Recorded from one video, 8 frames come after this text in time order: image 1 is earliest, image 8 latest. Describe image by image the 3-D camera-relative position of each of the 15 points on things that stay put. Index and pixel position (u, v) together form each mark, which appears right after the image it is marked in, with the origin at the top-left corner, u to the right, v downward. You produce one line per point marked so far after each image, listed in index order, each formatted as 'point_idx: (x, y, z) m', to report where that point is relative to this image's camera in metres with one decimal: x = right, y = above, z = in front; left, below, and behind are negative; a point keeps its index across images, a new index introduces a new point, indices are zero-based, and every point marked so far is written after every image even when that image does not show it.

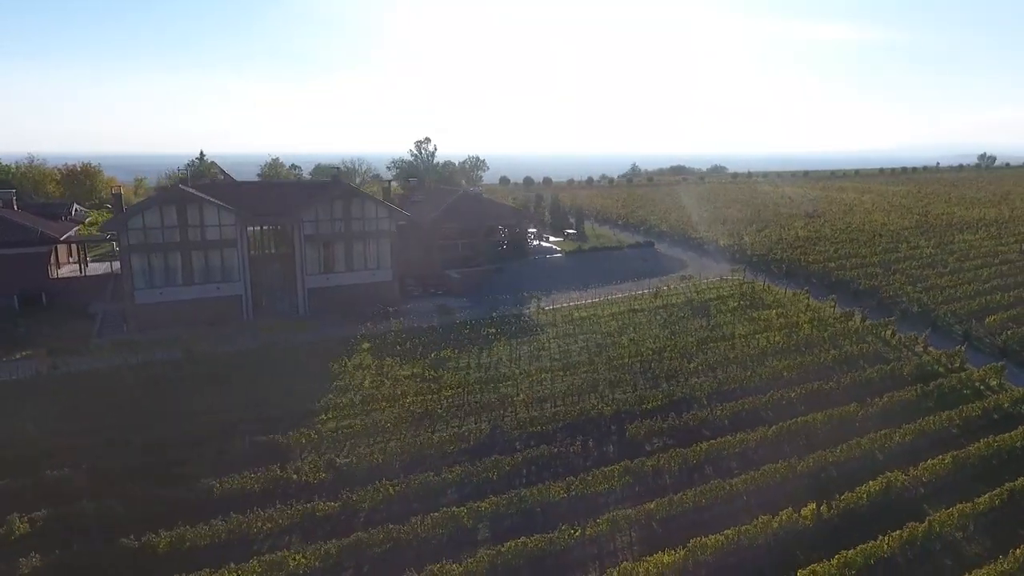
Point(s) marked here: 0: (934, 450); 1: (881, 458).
0: (+12.0, -4.5, +17.5) m
1: (+10.1, -4.6, +16.9) m
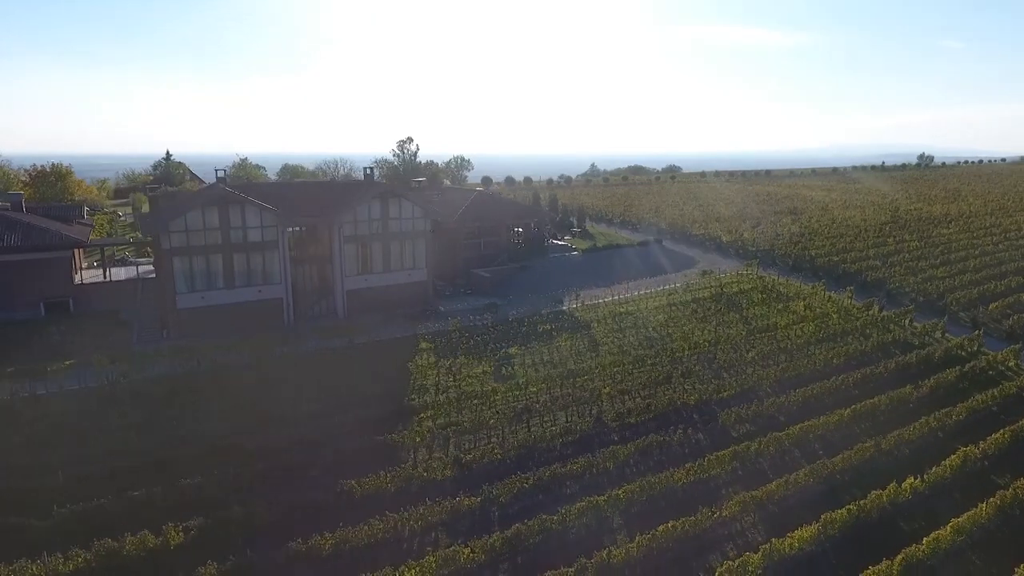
0: (+14.6, -4.2, +19.0) m
1: (+12.8, -4.3, +18.3) m
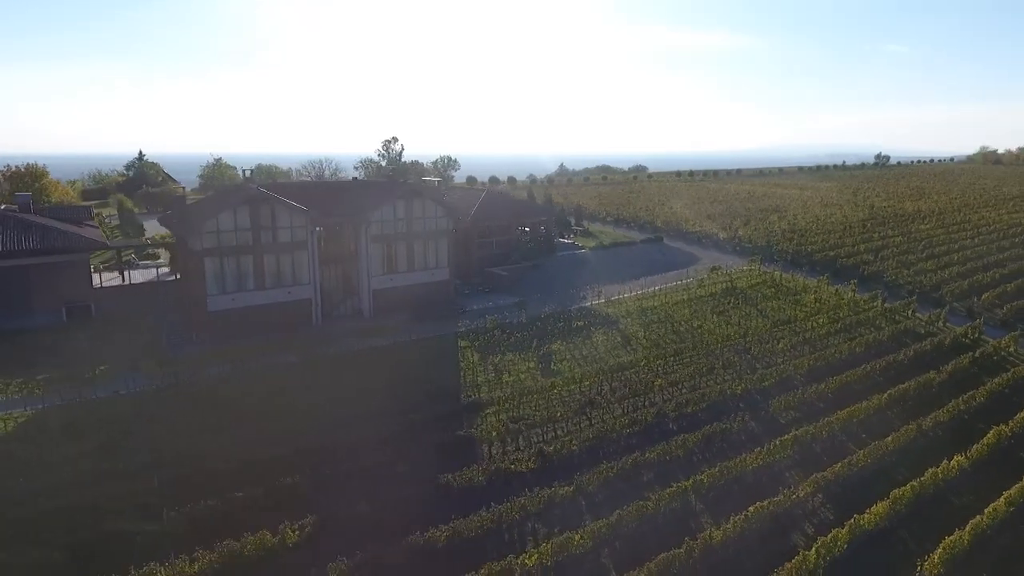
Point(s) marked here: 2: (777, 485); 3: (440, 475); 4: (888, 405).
0: (+16.3, -3.9, +20.3) m
1: (+14.5, -4.0, +19.5) m
2: (+6.6, -4.9, +15.4) m
3: (-1.2, -4.4, +14.7) m
4: (+11.9, -3.7, +19.6) m
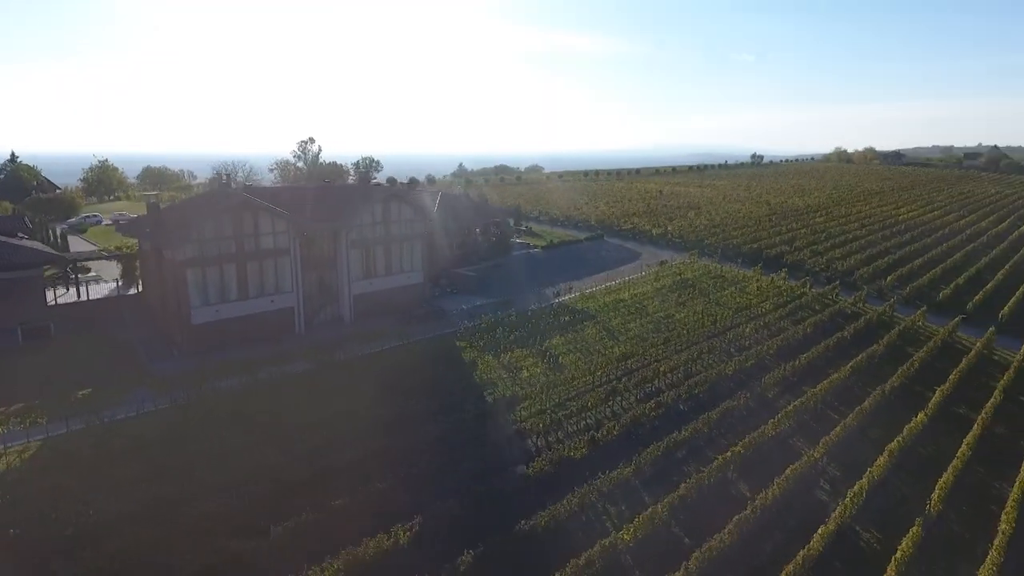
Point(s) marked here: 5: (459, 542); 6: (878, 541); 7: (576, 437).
0: (+16.4, -3.2, +24.0) m
1: (+14.9, -3.4, +22.9) m
2: (+7.9, -4.6, +17.5) m
3: (+0.3, -4.4, +15.4) m
4: (+12.3, -3.2, +22.5) m
5: (-1.0, -5.0, +12.8) m
6: (+8.5, -5.8, +14.3) m
7: (+1.7, -4.0, +16.7) m
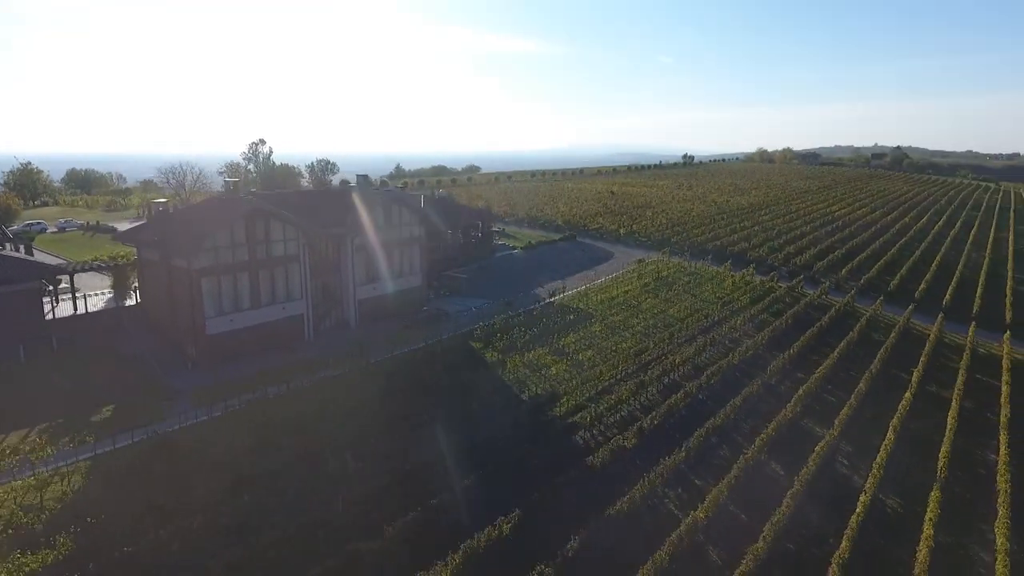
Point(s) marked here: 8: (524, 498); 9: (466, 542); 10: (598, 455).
0: (+16.9, -2.9, +26.6) m
1: (+15.4, -3.1, +25.3) m
2: (+9.1, -4.5, +19.2) m
3: (+1.8, -4.4, +16.2) m
4: (+12.9, -3.0, +24.7) m
5: (+0.8, -5.1, +13.5) m
6: (+10.2, -5.7, +16.1) m
7: (+3.1, -4.0, +17.7) m
8: (+0.3, -4.7, +14.5) m
9: (-0.9, -5.1, +12.6) m
10: (+2.2, -4.4, +16.1) m
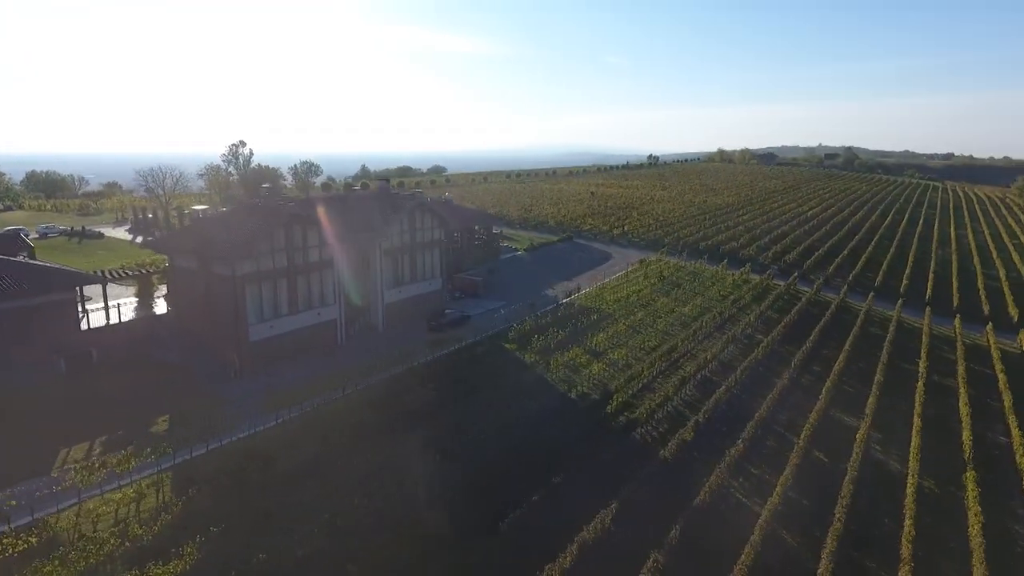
0: (+18.0, -2.7, +28.4) m
1: (+16.6, -3.0, +27.0) m
2: (+10.8, -4.4, +20.4) m
3: (+3.7, -4.5, +17.0) m
4: (+14.2, -2.9, +26.2) m
5: (+2.9, -5.2, +14.2) m
6: (+12.0, -5.6, +17.4) m
7: (+4.8, -4.1, +18.5) m
8: (+2.3, -4.8, +15.2) m
9: (+1.2, -5.2, +13.2) m
10: (+4.1, -4.4, +16.9) m
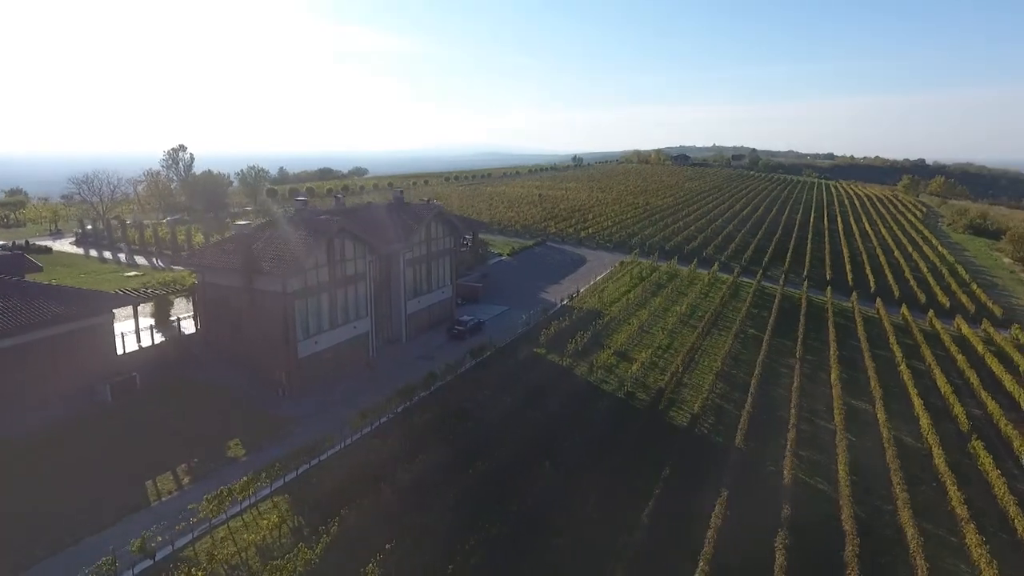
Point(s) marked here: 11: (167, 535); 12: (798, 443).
0: (+18.5, -2.4, +31.8) m
1: (+17.4, -2.7, +30.3) m
2: (+12.6, -4.4, +22.9) m
3: (+6.0, -4.6, +18.5) m
4: (+15.1, -2.7, +29.1) m
5: (+5.7, -5.4, +15.7) m
6: (+14.3, -5.5, +20.1) m
7: (+7.0, -4.2, +20.2) m
8: (+4.9, -5.0, +16.6) m
9: (+4.2, -5.4, +14.4) m
10: (+6.5, -4.6, +18.6) m
11: (-7.3, -5.2, +13.0) m
12: (+8.9, -4.8, +19.3) m
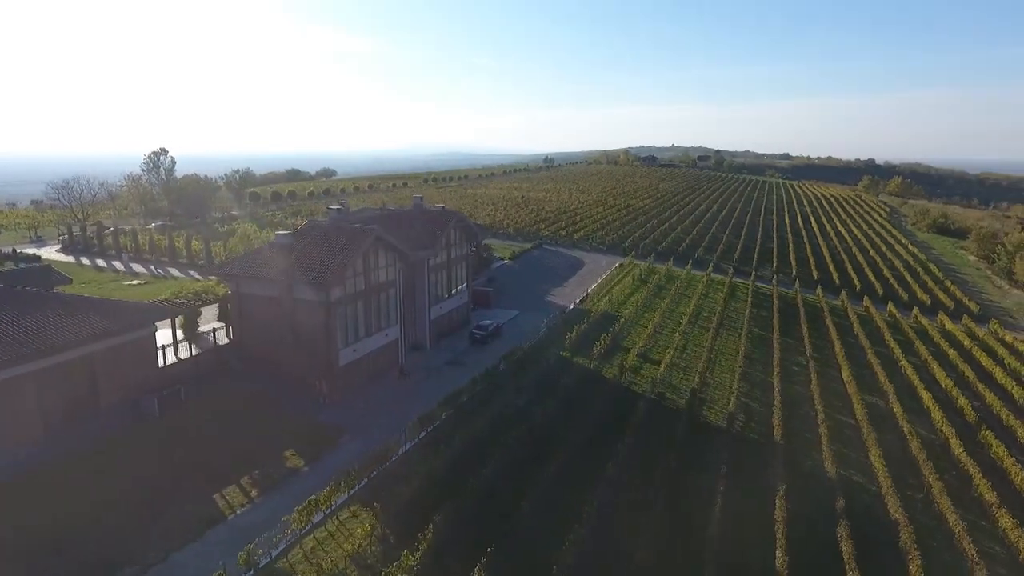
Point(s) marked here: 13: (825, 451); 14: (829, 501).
0: (+19.2, -2.4, +33.5) m
1: (+18.2, -2.7, +31.8) m
2: (+13.8, -4.4, +24.2) m
3: (+7.5, -4.8, +19.5) m
4: (+15.9, -2.7, +30.6) m
5: (+7.4, -5.5, +16.6) m
6: (+15.7, -5.5, +21.5) m
7: (+8.4, -4.3, +21.2) m
8: (+6.6, -5.2, +17.4) m
9: (+5.9, -5.5, +15.3) m
10: (+8.0, -4.7, +19.5) m
11: (-5.4, -5.5, +13.1) m
12: (+10.3, -4.9, +20.4) m
13: (+9.8, -5.1, +19.4) m
14: (+8.2, -5.6, +16.2) m
